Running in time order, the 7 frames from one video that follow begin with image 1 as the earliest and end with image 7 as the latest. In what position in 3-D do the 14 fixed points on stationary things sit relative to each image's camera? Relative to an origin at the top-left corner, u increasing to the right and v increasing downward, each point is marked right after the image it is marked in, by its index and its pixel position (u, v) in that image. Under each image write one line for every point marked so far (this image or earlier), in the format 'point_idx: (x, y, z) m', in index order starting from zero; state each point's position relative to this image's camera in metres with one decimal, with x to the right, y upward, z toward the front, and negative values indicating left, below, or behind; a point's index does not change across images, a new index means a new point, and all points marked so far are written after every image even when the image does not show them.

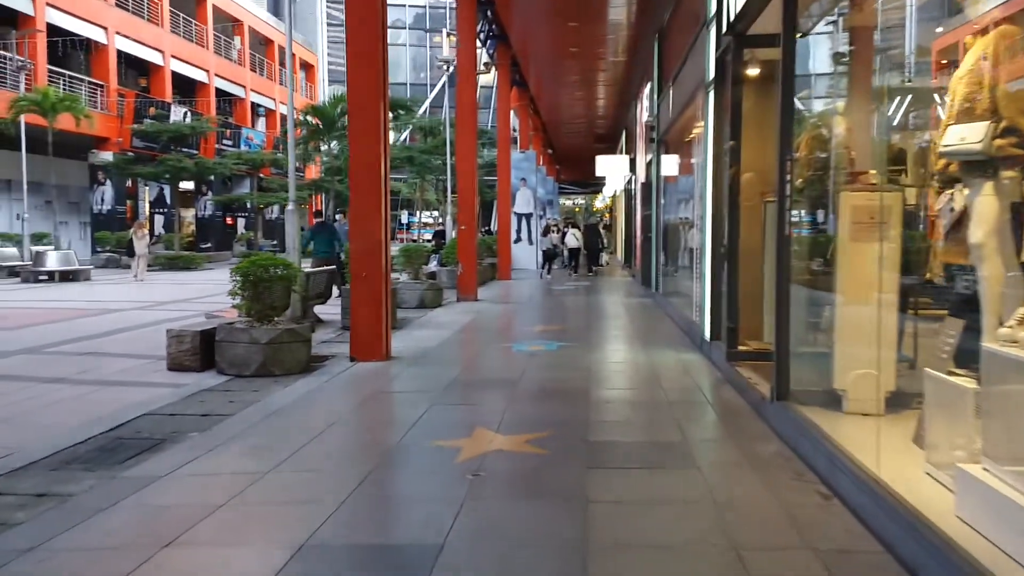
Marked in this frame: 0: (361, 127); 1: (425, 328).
0: (-2.2, +2.3, +10.1) m
1: (-1.8, -0.8, +13.9) m
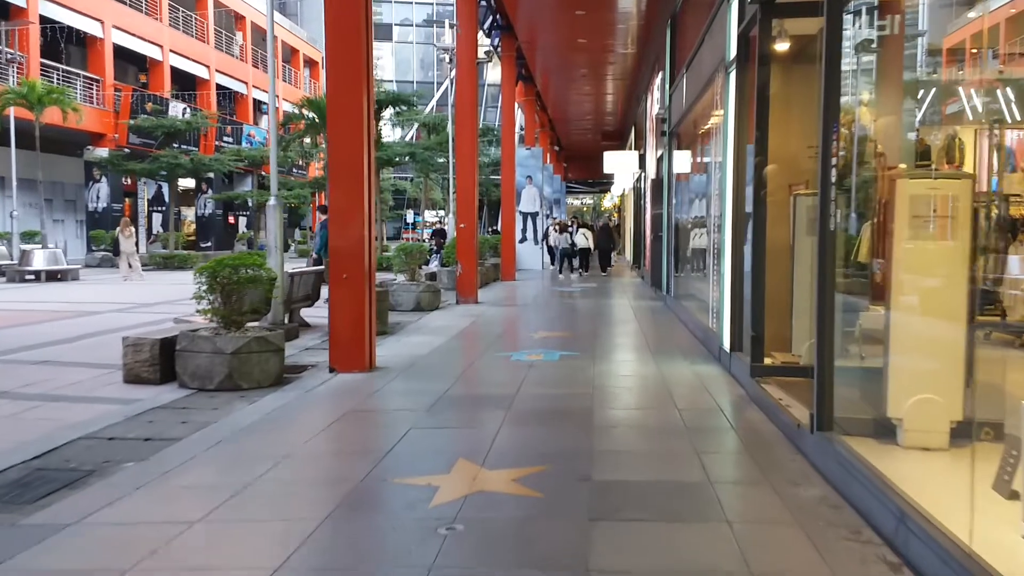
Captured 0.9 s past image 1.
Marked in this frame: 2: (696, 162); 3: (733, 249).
0: (-2.3, +2.3, +9.1) m
1: (-1.8, -0.9, +12.9) m
2: (+4.0, +2.7, +15.0) m
3: (+2.9, +0.5, +8.8) m
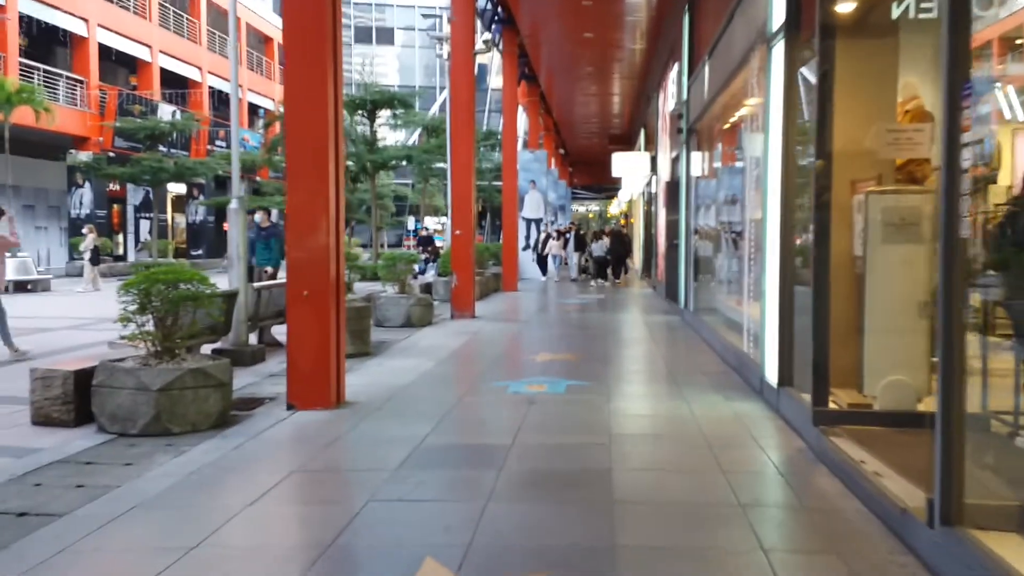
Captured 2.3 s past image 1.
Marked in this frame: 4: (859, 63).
0: (-2.3, +2.1, +7.5) m
1: (-1.8, -1.1, +11.2) m
2: (+4.0, +2.4, +13.4) m
3: (+2.9, +0.3, +7.2) m
4: (+3.2, +2.1, +6.3) m
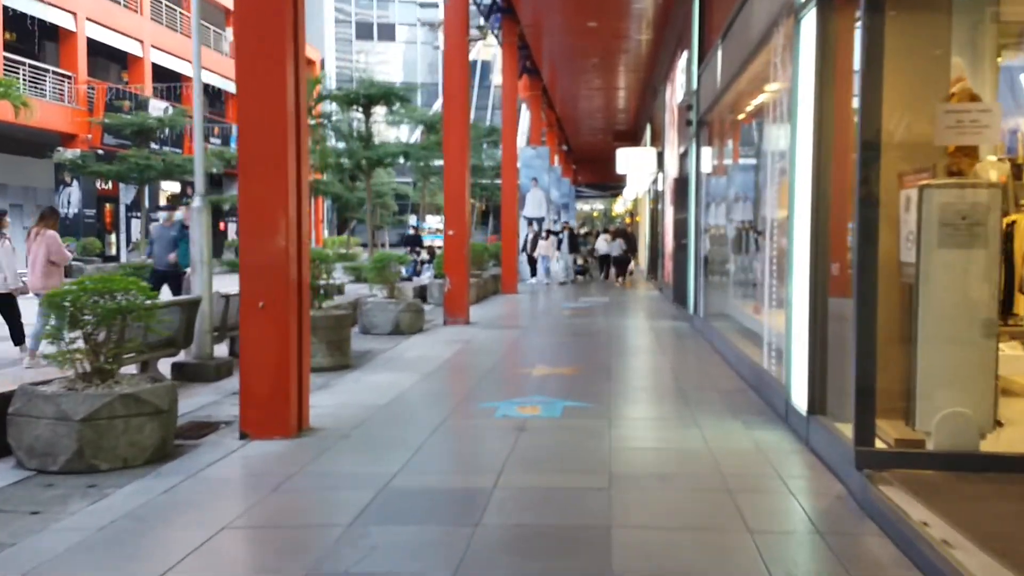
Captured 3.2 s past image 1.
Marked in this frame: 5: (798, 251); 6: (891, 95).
0: (-2.4, +2.0, +6.5) m
1: (-1.9, -1.2, +10.2) m
2: (+3.9, +2.4, +12.4) m
3: (+2.7, +0.2, +6.1) m
4: (+3.1, +2.0, +5.3) m
5: (+2.8, +0.4, +6.5) m
6: (+2.9, +1.5, +5.2) m
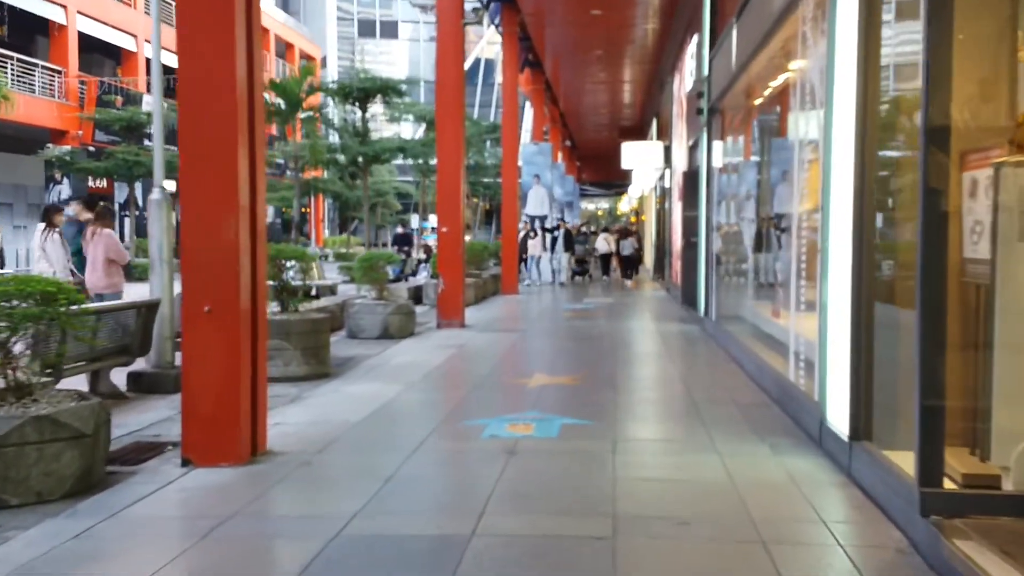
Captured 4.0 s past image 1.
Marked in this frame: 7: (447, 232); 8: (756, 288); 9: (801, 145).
0: (-2.5, +2.0, +5.6) m
1: (-2.0, -1.2, +9.3) m
2: (+3.8, +2.3, +11.4) m
3: (+2.6, +0.2, +5.2) m
4: (+3.0, +2.0, +4.3) m
5: (+2.7, +0.4, +5.6) m
6: (+2.8, +1.5, +4.3) m
7: (-1.4, +1.2, +14.4) m
8: (+3.6, 0.0, +10.2) m
9: (+3.2, +1.6, +7.7) m
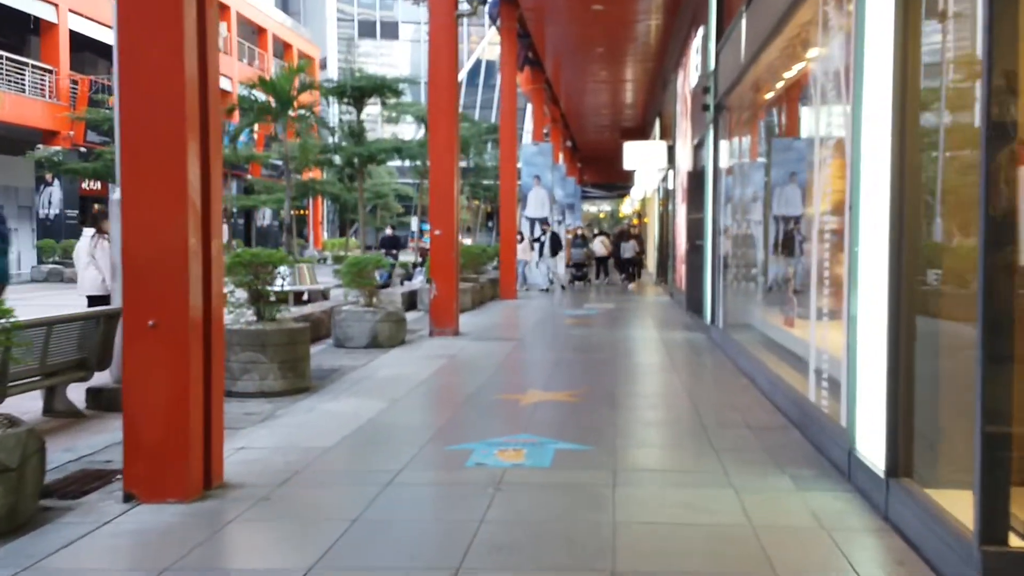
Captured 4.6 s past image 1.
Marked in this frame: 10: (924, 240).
0: (-2.6, +1.9, +4.9) m
1: (-2.1, -1.3, +8.6) m
2: (+3.8, +2.2, +10.7) m
3: (+2.5, +0.1, +4.5) m
4: (+2.9, +1.9, +3.7) m
5: (+2.6, +0.3, +4.9) m
6: (+2.7, +1.4, +3.6) m
7: (-1.4, +1.1, +13.7) m
8: (+3.5, -0.1, +9.5) m
9: (+3.1, +1.5, +7.0) m
10: (+2.6, +0.3, +4.4) m
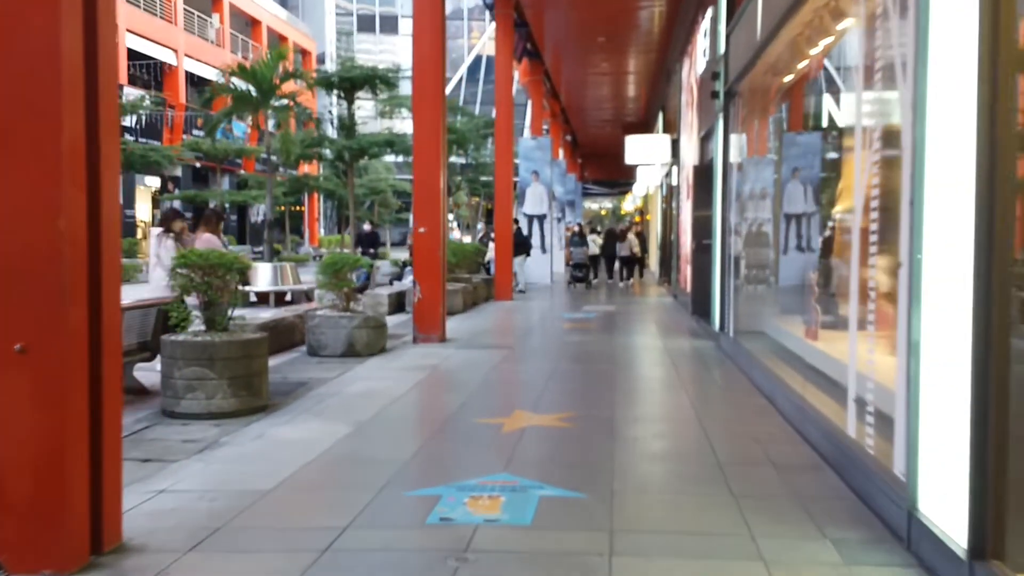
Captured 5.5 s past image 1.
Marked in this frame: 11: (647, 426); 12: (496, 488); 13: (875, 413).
0: (-2.8, +1.8, +3.8) m
1: (-2.2, -1.4, +7.6) m
2: (+3.6, +2.2, +9.6) m
3: (+2.3, 0.0, +3.4) m
4: (+2.7, +1.8, +2.6) m
5: (+2.4, +0.2, +3.8) m
6: (+2.5, +1.3, +2.5) m
7: (-1.6, +1.0, +12.7) m
8: (+3.4, -0.2, +8.4) m
9: (+3.0, +1.4, +5.9) m
10: (+2.5, +0.2, +3.3) m
11: (+1.4, -1.4, +6.7) m
12: (-0.1, -1.5, +5.0) m
13: (+2.5, -0.9, +4.8) m
